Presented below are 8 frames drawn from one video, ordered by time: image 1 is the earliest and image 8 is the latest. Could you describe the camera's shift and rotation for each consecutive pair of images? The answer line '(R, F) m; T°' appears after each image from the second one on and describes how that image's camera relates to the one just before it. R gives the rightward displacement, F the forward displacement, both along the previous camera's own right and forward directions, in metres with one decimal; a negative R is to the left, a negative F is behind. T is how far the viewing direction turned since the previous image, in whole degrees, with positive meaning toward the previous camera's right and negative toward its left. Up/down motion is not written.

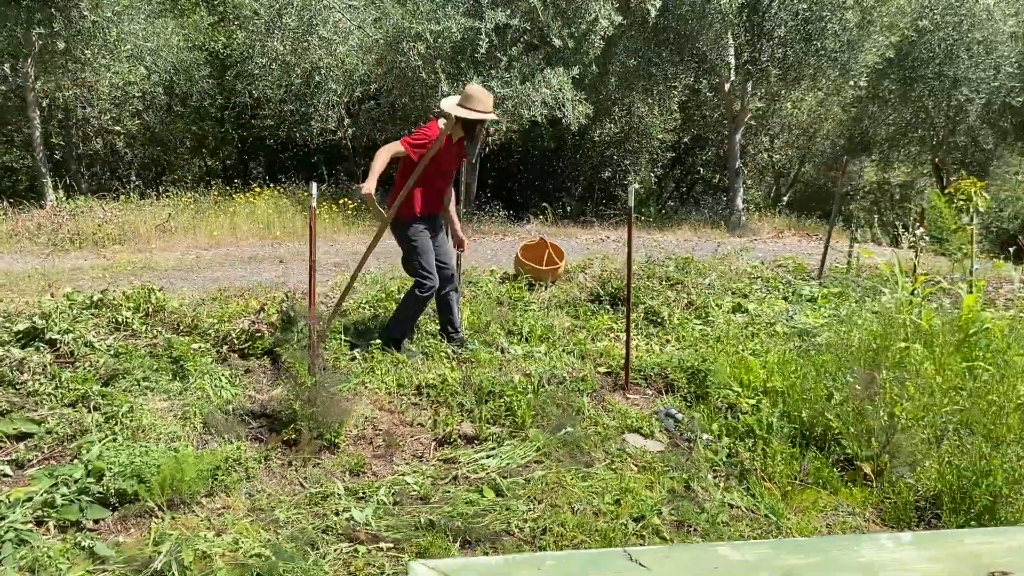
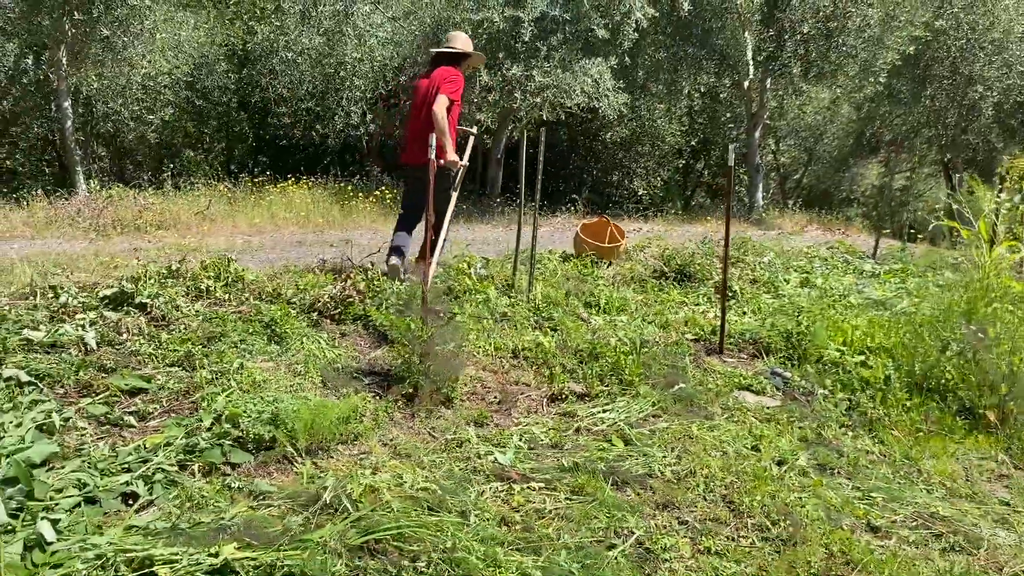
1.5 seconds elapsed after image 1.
(-0.7, 0.0) m; +2°
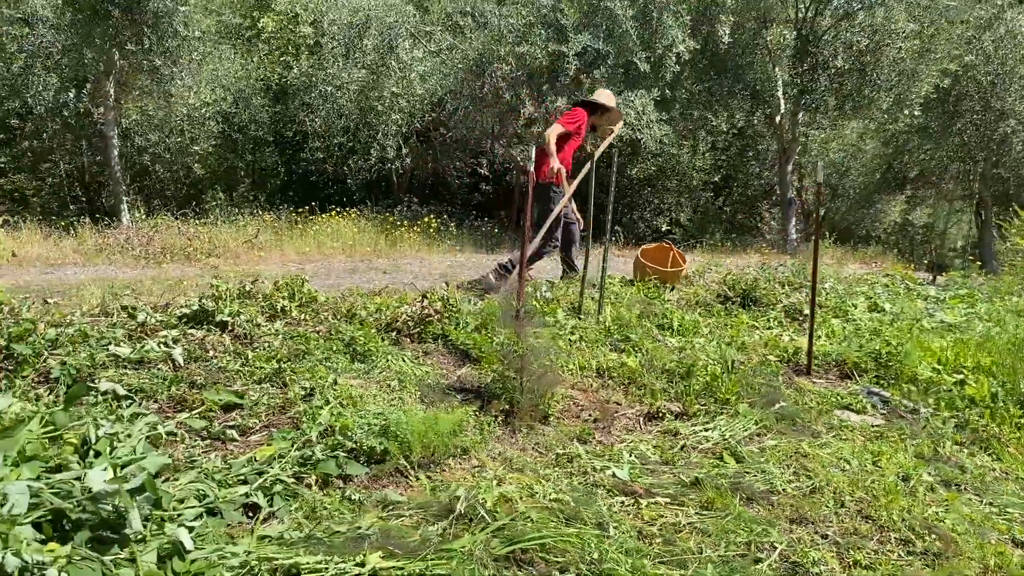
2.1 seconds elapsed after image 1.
(-0.5, +0.1) m; 0°
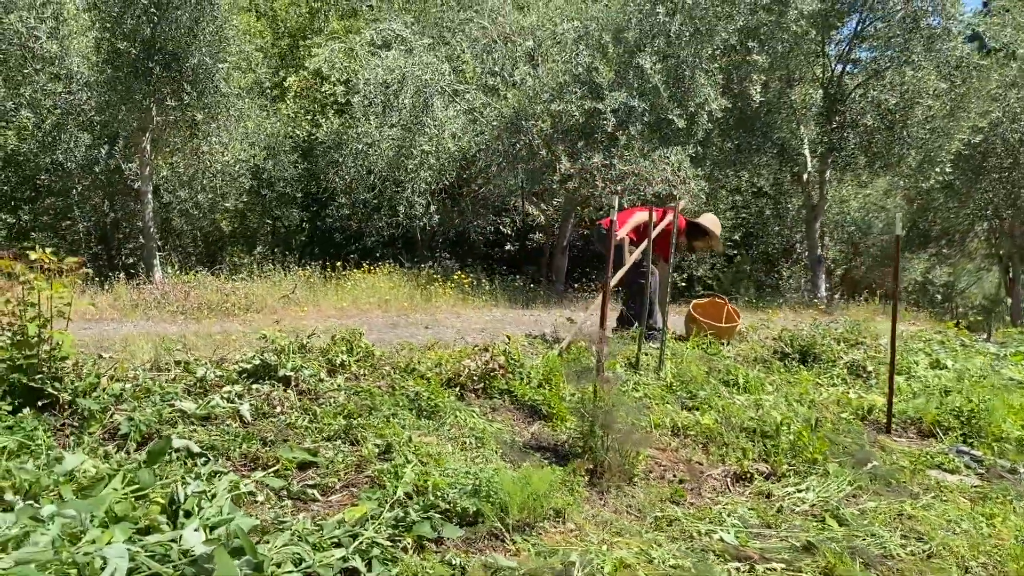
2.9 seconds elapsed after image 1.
(-0.4, +0.1) m; 0°
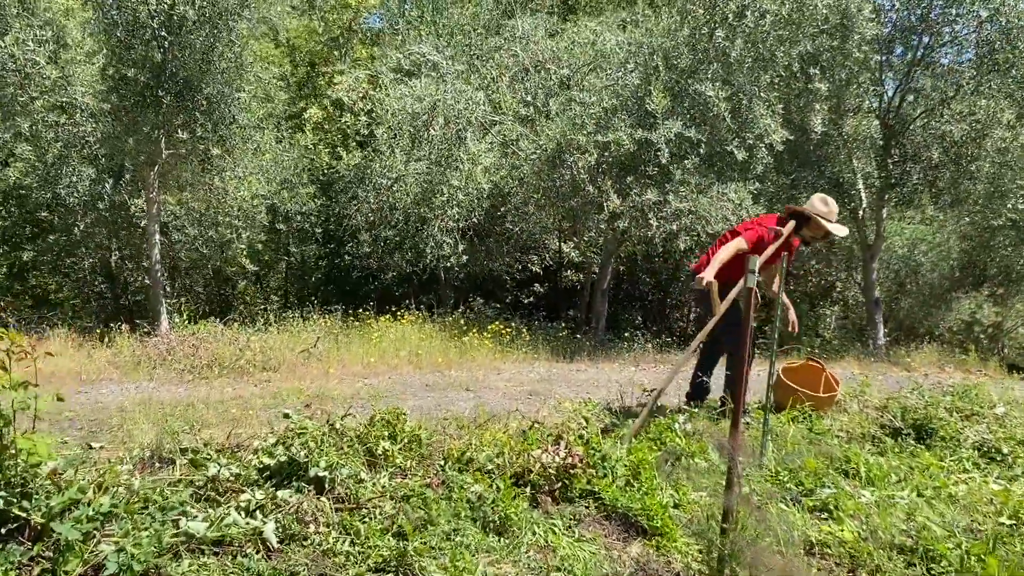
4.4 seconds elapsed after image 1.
(-0.4, +1.0) m; -1°
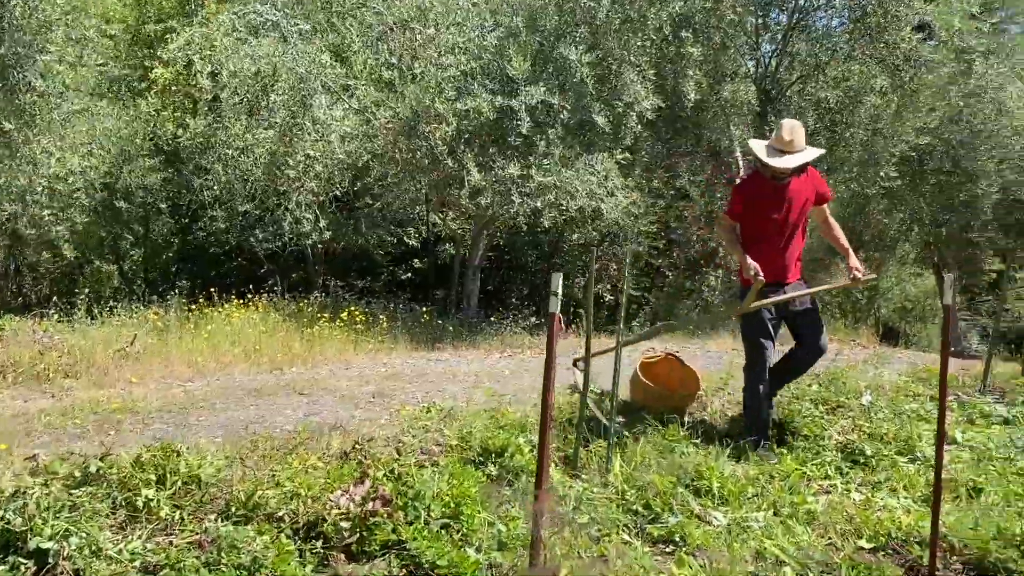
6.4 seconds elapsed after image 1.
(+0.5, +0.7) m; +6°
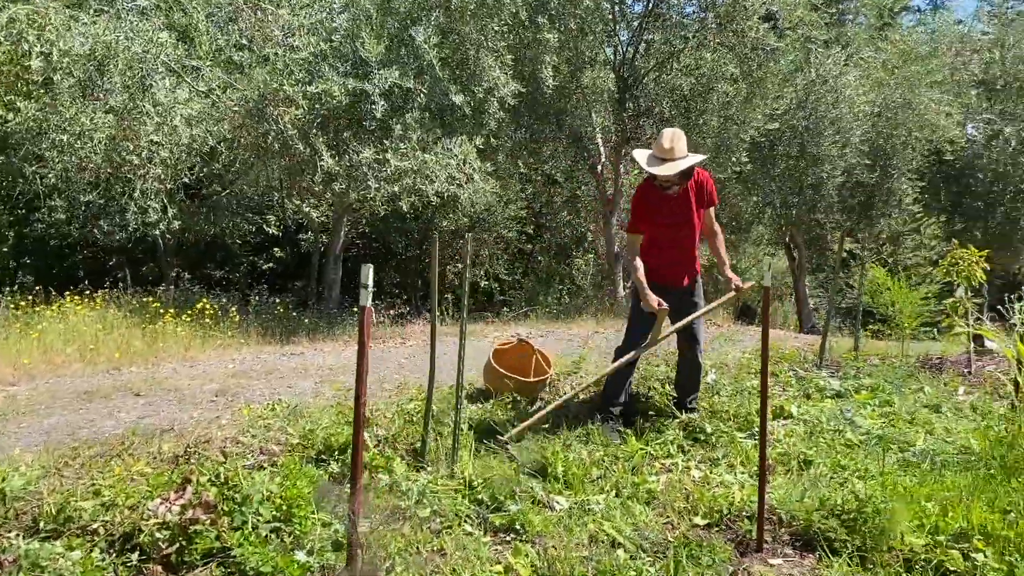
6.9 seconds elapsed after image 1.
(+0.2, +0.1) m; +8°
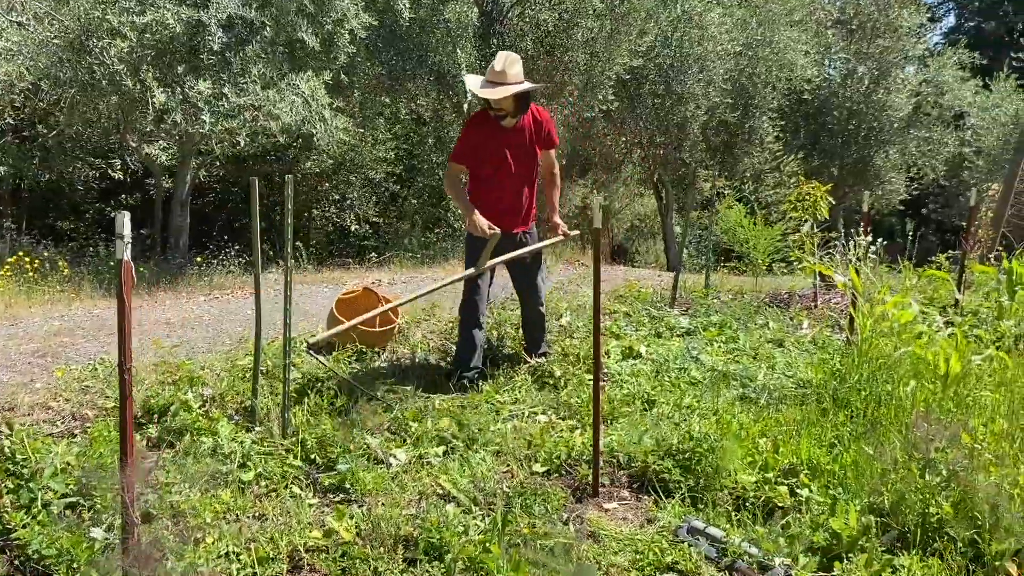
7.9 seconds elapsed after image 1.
(+0.3, +0.2) m; +7°
